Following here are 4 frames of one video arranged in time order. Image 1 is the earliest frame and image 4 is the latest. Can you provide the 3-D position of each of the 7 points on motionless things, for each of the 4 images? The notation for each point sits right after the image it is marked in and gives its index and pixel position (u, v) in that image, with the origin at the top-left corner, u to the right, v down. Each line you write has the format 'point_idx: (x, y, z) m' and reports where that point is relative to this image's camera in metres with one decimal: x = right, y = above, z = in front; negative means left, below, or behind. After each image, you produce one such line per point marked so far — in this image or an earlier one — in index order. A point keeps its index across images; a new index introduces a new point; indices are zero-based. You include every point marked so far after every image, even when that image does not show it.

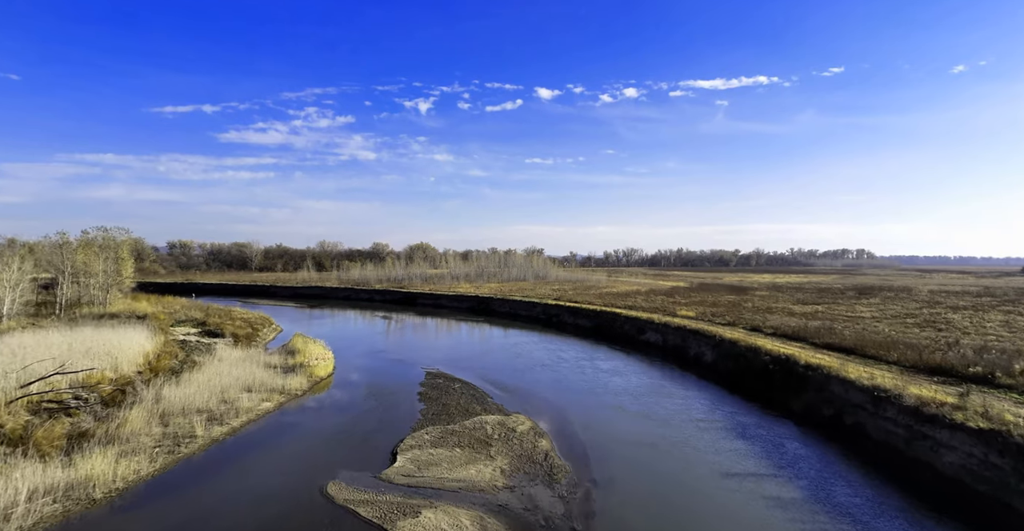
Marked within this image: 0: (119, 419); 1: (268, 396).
0: (-8.8, -3.4, +12.3) m
1: (-7.2, -3.9, +16.3) m
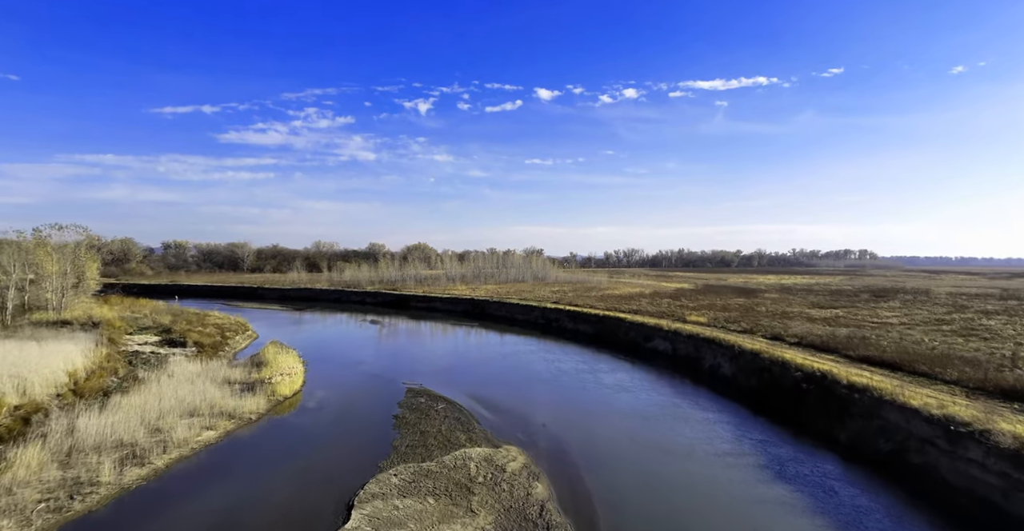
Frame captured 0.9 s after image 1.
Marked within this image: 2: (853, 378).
0: (-9.0, -3.5, +9.8) m
1: (-7.4, -3.9, +13.8) m
2: (+8.9, -2.9, +14.4) m
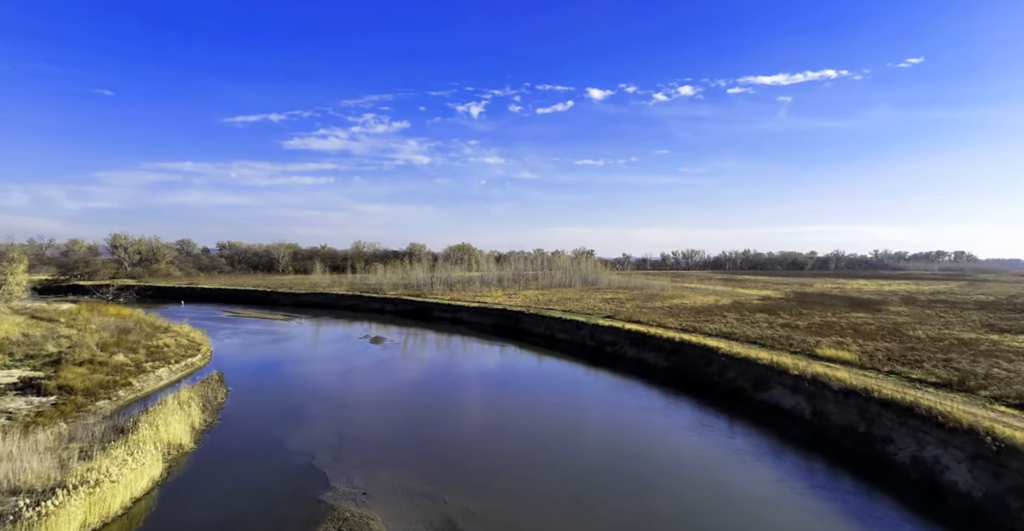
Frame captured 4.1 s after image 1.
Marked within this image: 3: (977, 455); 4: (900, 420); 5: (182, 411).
0: (-9.4, -3.5, +1.3) m
1: (-7.5, -4.0, +5.1) m
2: (+8.8, -3.1, +4.3) m
3: (+8.5, -3.5, +10.1) m
4: (+8.6, -3.4, +12.1) m
5: (-8.6, -3.8, +14.5) m
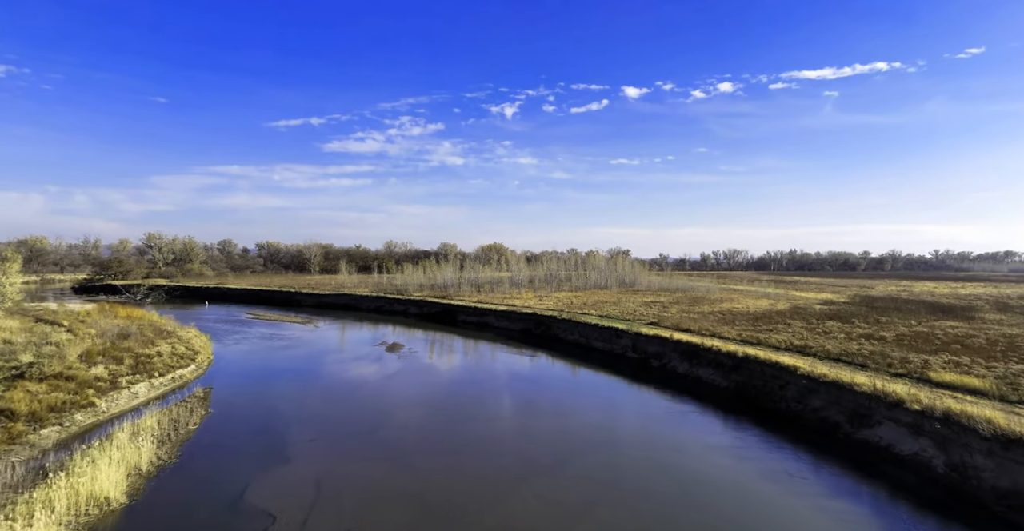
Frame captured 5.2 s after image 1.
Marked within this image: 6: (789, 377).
0: (-9.6, -3.5, -1.5) m
1: (-7.5, -4.0, +2.2) m
2: (+8.8, -3.1, +0.4) m
3: (+8.8, -3.5, +6.2) m
4: (+9.0, -3.5, +8.2) m
5: (-8.0, -3.8, +11.7) m
6: (+8.6, -3.4, +17.0) m
